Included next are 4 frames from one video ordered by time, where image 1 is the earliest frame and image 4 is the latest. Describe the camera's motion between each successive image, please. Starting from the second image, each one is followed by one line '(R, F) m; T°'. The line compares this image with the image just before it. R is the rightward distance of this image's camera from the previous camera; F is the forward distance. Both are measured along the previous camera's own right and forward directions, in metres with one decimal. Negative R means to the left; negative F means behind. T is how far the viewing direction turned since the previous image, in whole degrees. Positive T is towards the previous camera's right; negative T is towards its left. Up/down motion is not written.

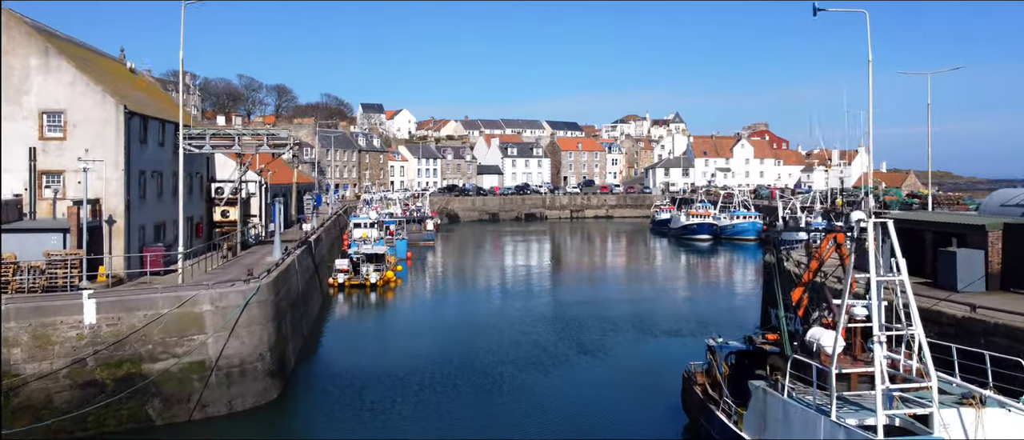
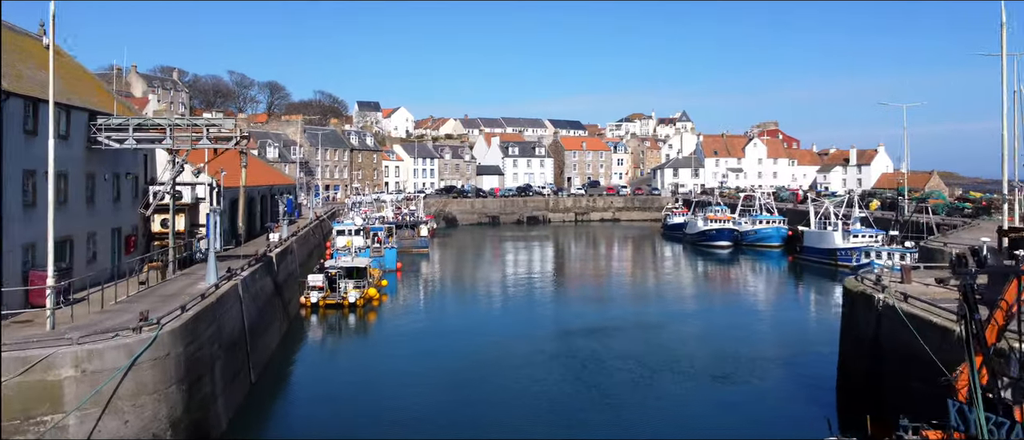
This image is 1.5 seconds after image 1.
(0.0, +3.1) m; 0°
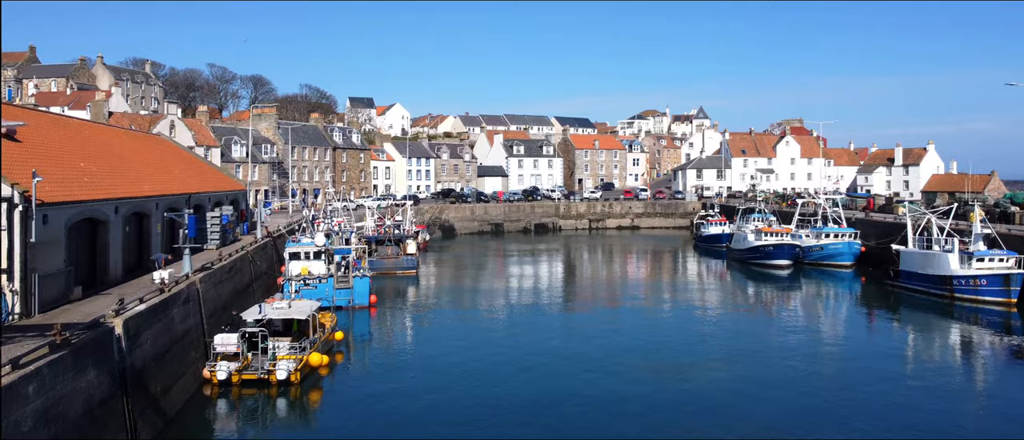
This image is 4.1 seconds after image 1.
(-0.2, +6.3) m; 0°
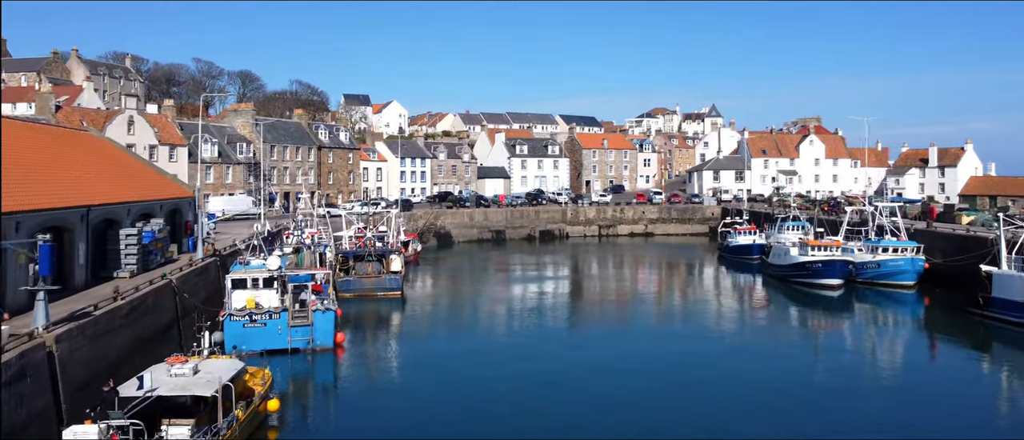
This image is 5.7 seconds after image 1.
(0.0, +4.0) m; 0°
